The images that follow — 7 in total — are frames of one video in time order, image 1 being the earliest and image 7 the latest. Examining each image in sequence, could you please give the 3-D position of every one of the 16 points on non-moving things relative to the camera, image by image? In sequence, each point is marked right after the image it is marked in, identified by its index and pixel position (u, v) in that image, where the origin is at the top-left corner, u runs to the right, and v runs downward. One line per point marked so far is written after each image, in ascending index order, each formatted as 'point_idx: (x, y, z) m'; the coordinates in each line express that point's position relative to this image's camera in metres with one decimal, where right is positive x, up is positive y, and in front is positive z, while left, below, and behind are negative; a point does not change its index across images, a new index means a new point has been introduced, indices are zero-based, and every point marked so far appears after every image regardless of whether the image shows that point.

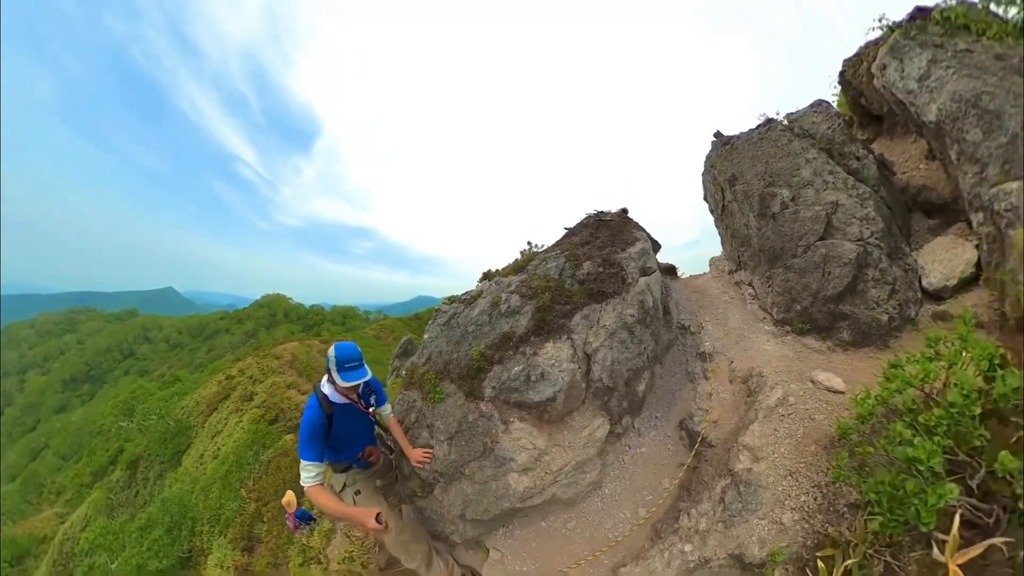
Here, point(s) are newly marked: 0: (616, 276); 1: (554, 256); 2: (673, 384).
0: (+1.7, +0.2, +8.3) m
1: (+1.0, +0.8, +9.1) m
2: (+2.8, -1.6, +7.9) m
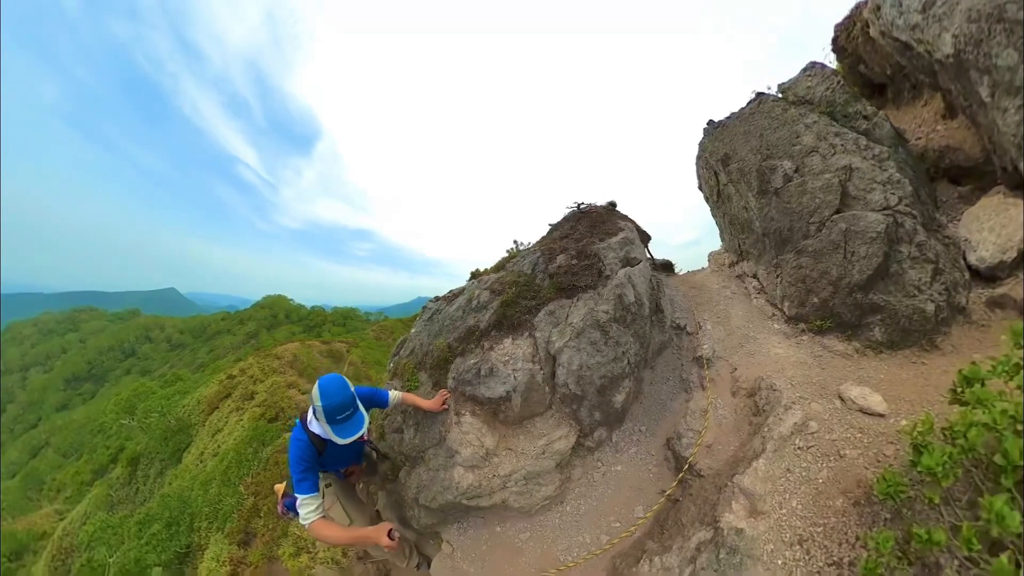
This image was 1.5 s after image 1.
0: (+1.1, +0.3, +7.1) m
1: (+0.4, +0.9, +8.0) m
2: (+2.1, -1.4, +6.7) m
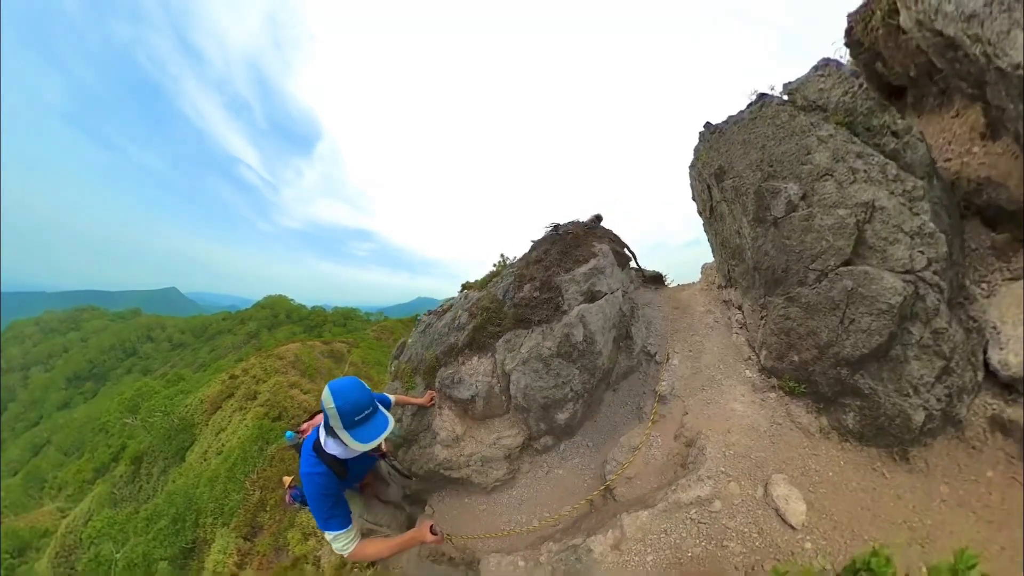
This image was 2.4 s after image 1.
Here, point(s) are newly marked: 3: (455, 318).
0: (+0.7, -0.2, +6.9) m
1: (-0.1, +0.4, +7.8) m
2: (+1.6, -2.0, +6.4) m
3: (-1.2, -0.6, +7.8) m
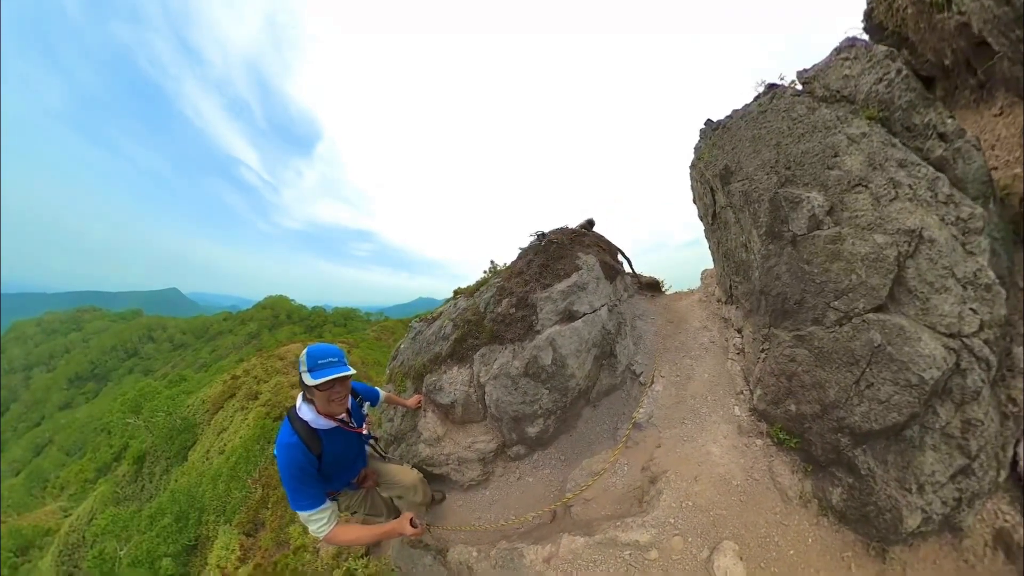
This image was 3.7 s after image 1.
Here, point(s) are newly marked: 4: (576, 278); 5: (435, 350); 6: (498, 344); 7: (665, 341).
0: (+0.3, -0.5, +6.7) m
1: (-0.4, +0.1, +7.6) m
2: (+1.3, -2.2, +6.3) m
3: (-1.5, -0.9, +7.6) m
4: (+1.1, +0.2, +6.8) m
5: (-1.5, -1.3, +7.4) m
6: (-0.1, -1.0, +6.8) m
7: (+2.6, -0.9, +6.7) m
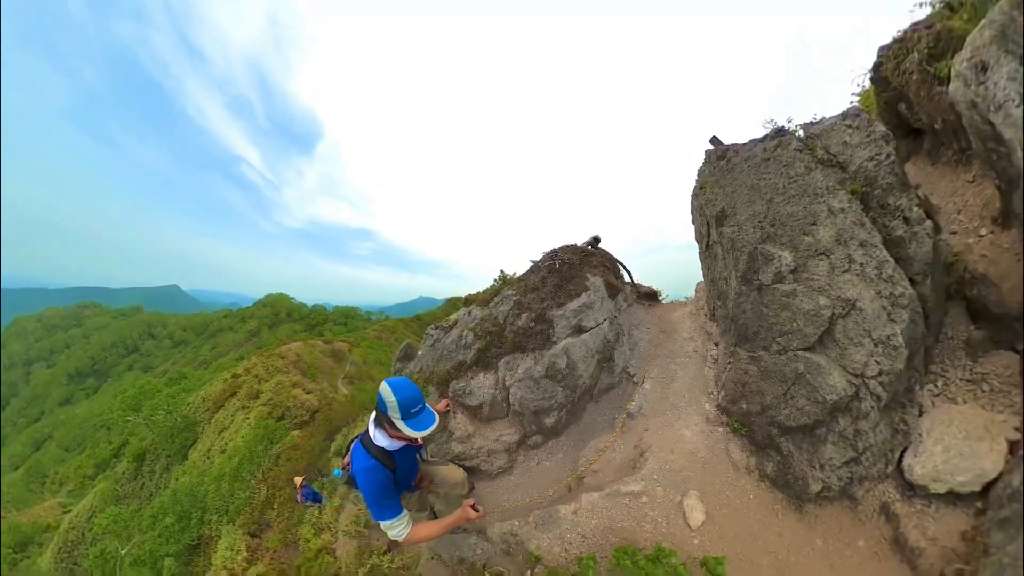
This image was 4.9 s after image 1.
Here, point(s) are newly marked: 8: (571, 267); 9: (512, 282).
0: (+0.7, -0.8, +8.1) m
1: (-0.1, -0.2, +9.0) m
2: (+1.6, -2.5, +7.7) m
3: (-1.2, -1.1, +9.0) m
4: (+1.5, -0.1, +8.2) m
5: (-1.2, -1.6, +8.8) m
6: (+0.2, -1.3, +8.2) m
7: (+2.9, -1.2, +8.1) m
8: (+1.2, +0.4, +8.7) m
9: (-0.1, +0.2, +9.7) m
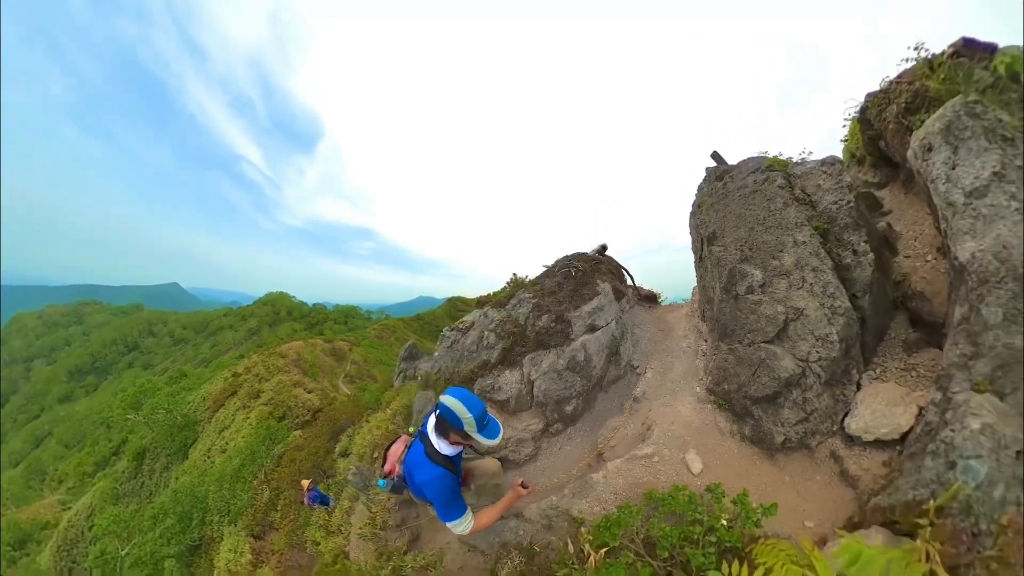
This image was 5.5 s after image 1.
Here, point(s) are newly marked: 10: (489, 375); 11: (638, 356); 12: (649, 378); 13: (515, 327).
0: (+1.1, -0.9, +9.4) m
1: (+0.4, -0.3, +10.3) m
2: (+2.1, -2.6, +9.0) m
3: (-0.7, -1.2, +10.3) m
4: (+1.9, -0.2, +9.5) m
5: (-0.7, -1.7, +10.1) m
6: (+0.7, -1.4, +9.5) m
7: (+3.4, -1.3, +9.5) m
8: (+1.7, +0.3, +10.0) m
9: (+0.4, +0.1, +11.0) m
10: (-0.6, -2.1, +9.9) m
11: (+2.9, -1.6, +9.3) m
12: (+3.0, -2.0, +8.7) m
13: (0.0, -0.9, +10.1) m
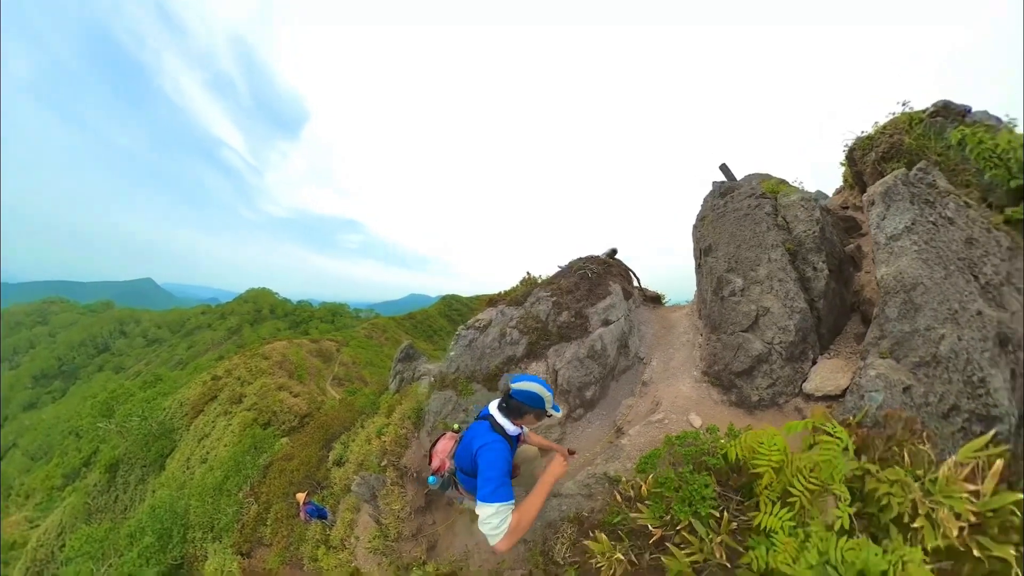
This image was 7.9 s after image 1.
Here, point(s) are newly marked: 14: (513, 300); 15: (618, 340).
0: (+1.8, -1.0, +11.4) m
1: (+1.1, -0.5, +12.2) m
2: (+2.8, -2.8, +10.9) m
3: (0.0, -1.4, +12.2) m
4: (+2.6, -0.4, +11.5) m
5: (0.0, -1.9, +12.0) m
6: (+1.4, -1.5, +11.4) m
7: (+4.1, -1.5, +11.4) m
8: (+2.4, +0.2, +12.0) m
9: (+1.0, -0.1, +12.9) m
10: (+0.1, -2.3, +11.7) m
11: (+3.6, -1.7, +11.2) m
12: (+3.7, -2.2, +10.7) m
13: (+0.7, -1.1, +11.9) m
14: (+0.5, -0.5, +13.0) m
15: (+2.8, -1.5, +10.9) m
